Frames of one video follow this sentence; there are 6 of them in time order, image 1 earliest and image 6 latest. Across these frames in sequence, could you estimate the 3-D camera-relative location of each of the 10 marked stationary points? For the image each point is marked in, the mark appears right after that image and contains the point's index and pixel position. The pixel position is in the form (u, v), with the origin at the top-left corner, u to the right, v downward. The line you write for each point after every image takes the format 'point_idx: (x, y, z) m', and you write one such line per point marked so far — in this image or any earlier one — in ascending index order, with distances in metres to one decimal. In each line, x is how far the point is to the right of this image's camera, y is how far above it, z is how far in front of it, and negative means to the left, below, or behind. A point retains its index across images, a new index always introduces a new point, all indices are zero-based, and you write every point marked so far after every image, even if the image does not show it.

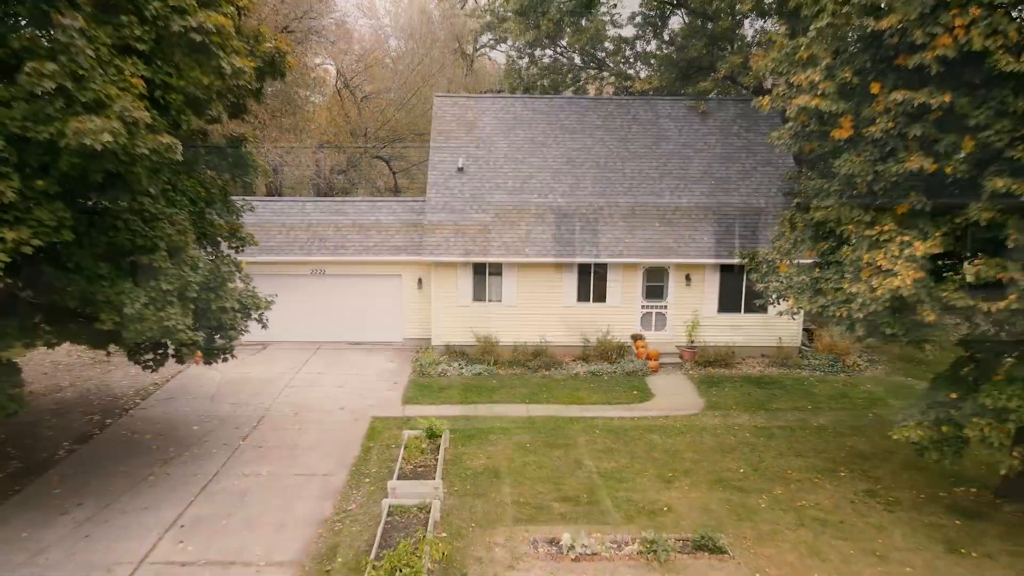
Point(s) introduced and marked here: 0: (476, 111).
0: (-0.8, +3.9, +16.6) m
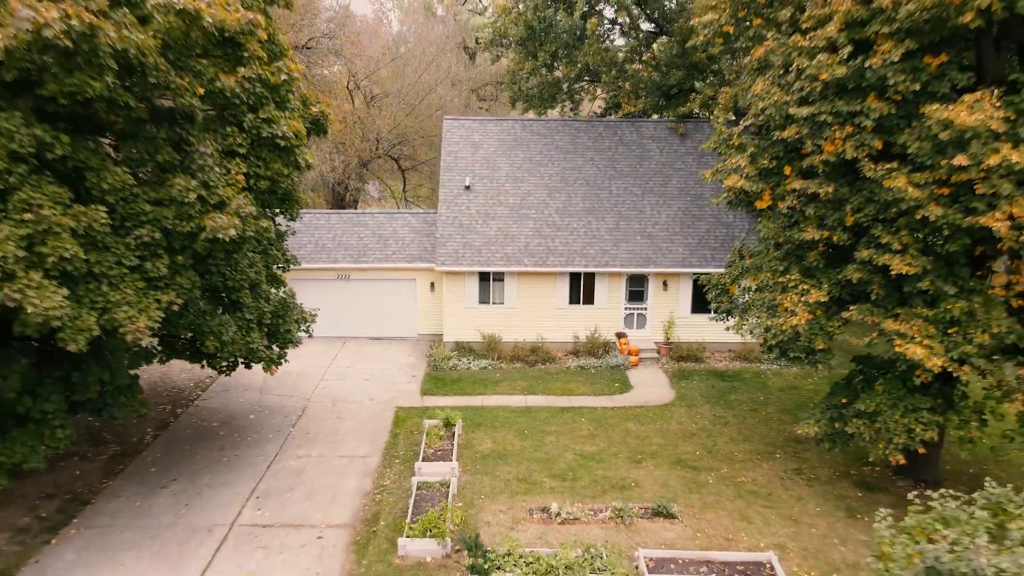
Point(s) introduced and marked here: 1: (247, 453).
0: (-0.8, +3.9, +18.8) m
1: (-4.3, -2.7, +12.0) m
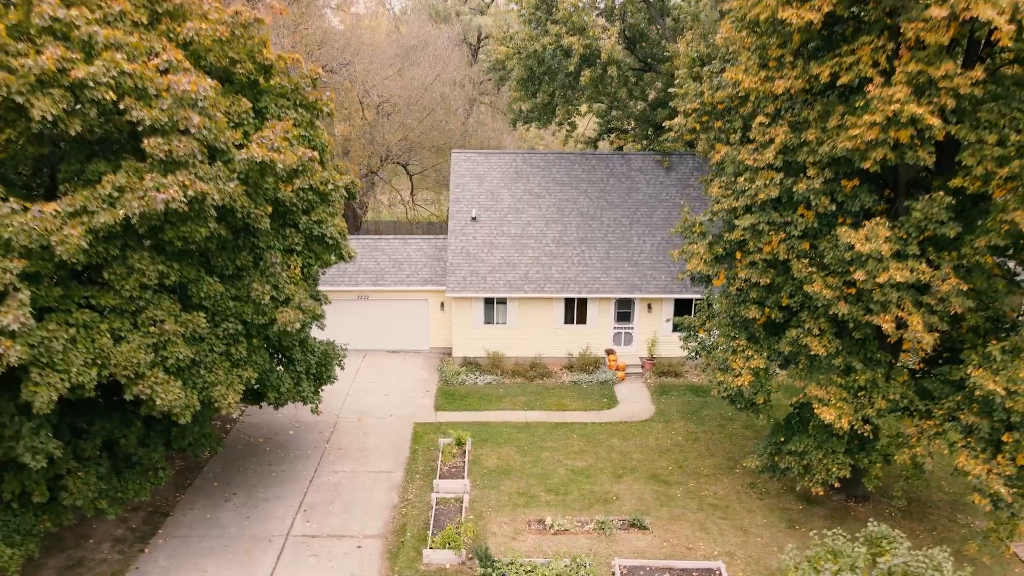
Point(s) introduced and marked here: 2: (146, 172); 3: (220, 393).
0: (-0.7, +3.4, +20.7) m
1: (-4.2, -3.5, +14.3) m
2: (-4.1, +1.3, +8.5) m
3: (-3.6, -1.3, +9.3) m
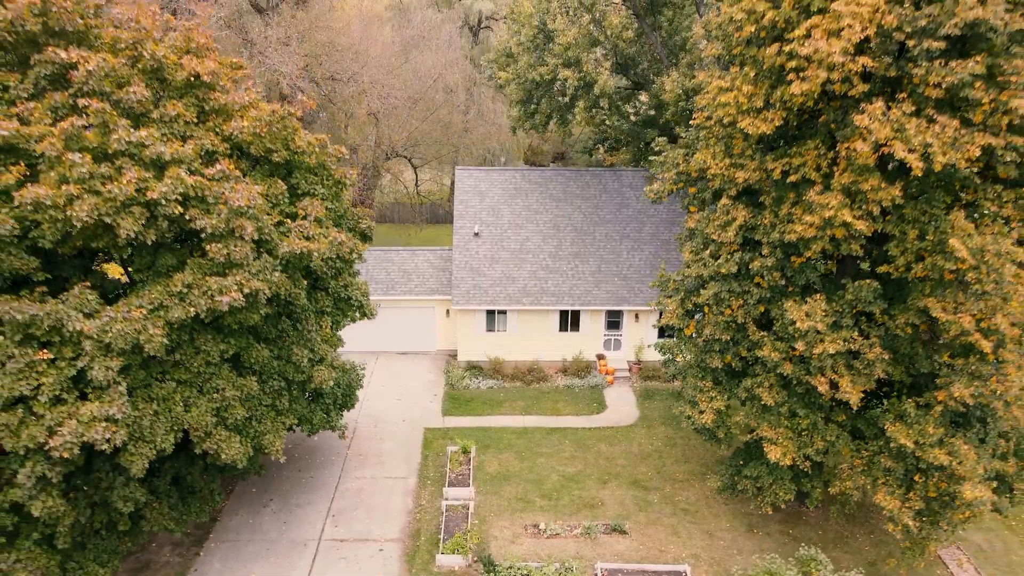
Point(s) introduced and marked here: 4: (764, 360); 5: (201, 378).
0: (-0.7, +3.2, +22.3) m
1: (-4.2, -4.1, +16.4) m
2: (-4.2, +0.2, +10.2) m
3: (-3.7, -2.3, +11.2) m
4: (+4.0, -1.1, +11.8) m
5: (-4.3, -1.3, +10.4) m
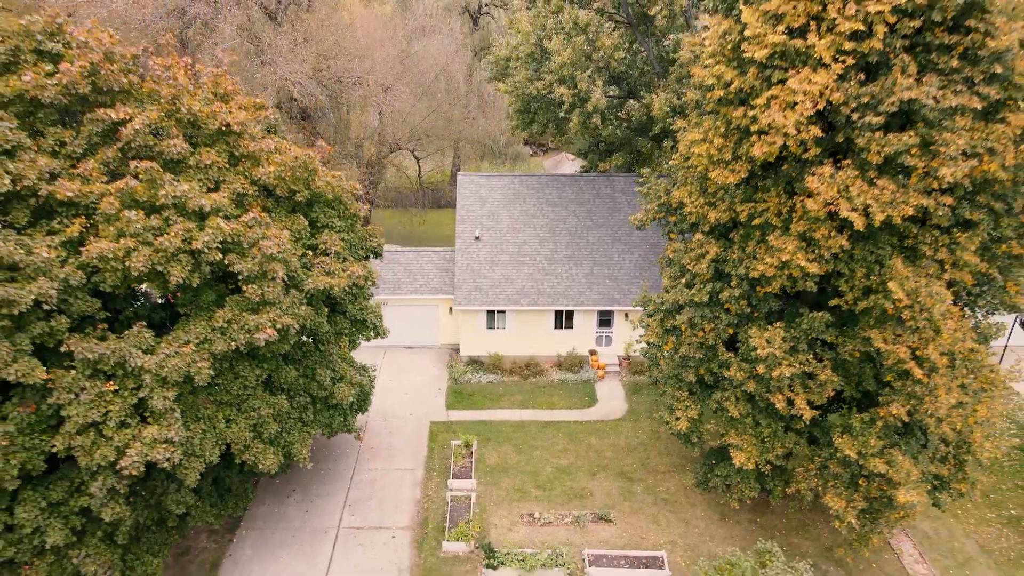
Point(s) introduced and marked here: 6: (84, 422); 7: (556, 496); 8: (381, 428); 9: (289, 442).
0: (-0.8, +3.2, +23.7) m
1: (-4.3, -4.4, +18.1) m
2: (-4.2, -0.3, +11.8) m
3: (-3.7, -2.8, +12.9) m
4: (+3.9, -1.6, +13.4) m
5: (-4.4, -1.8, +12.0) m
6: (-5.9, -1.8, +10.3) m
7: (+1.0, -4.8, +17.1) m
8: (-3.5, -3.7, +19.8) m
9: (-3.8, -2.7, +12.9) m
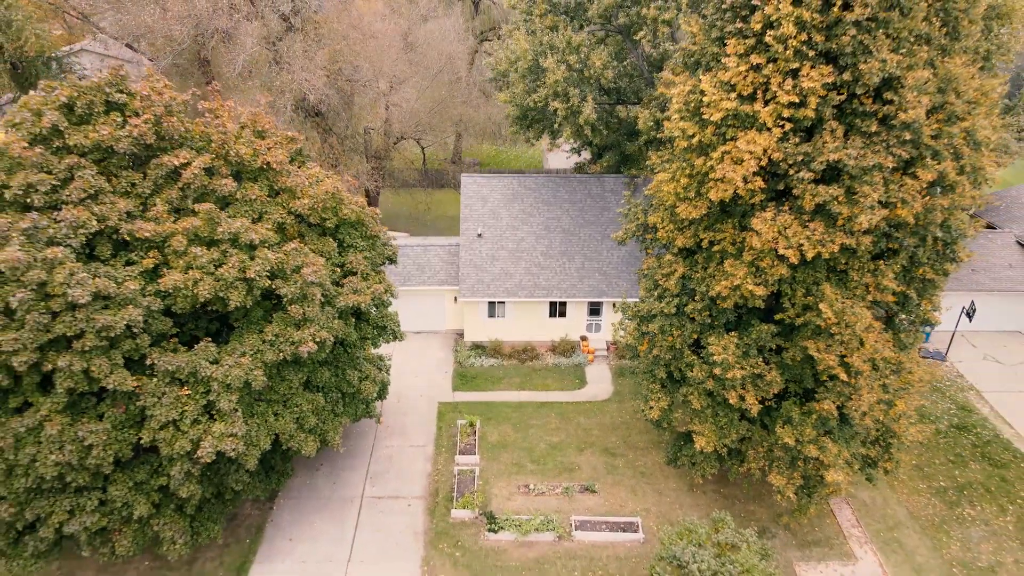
0: (-0.8, +3.5, +25.9) m
1: (-4.3, -4.3, +20.8) m
2: (-4.3, -0.7, +14.2) m
3: (-3.8, -3.1, +15.5) m
4: (+3.9, -1.9, +15.9) m
5: (-4.4, -2.1, +14.5) m
6: (-5.9, -2.3, +12.8) m
7: (+1.0, -4.9, +19.8) m
8: (-3.5, -3.6, +22.5) m
9: (-3.9, -3.0, +15.5) m
